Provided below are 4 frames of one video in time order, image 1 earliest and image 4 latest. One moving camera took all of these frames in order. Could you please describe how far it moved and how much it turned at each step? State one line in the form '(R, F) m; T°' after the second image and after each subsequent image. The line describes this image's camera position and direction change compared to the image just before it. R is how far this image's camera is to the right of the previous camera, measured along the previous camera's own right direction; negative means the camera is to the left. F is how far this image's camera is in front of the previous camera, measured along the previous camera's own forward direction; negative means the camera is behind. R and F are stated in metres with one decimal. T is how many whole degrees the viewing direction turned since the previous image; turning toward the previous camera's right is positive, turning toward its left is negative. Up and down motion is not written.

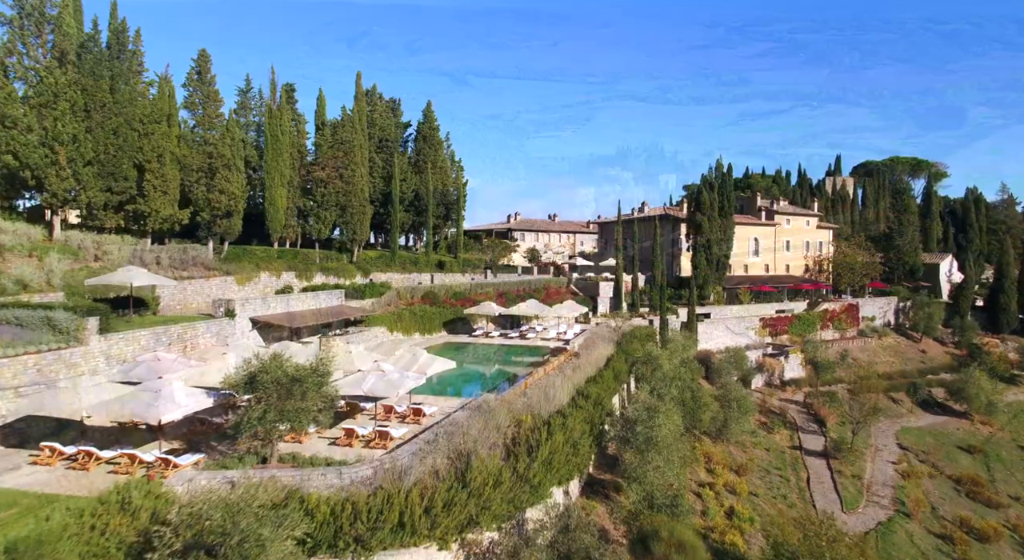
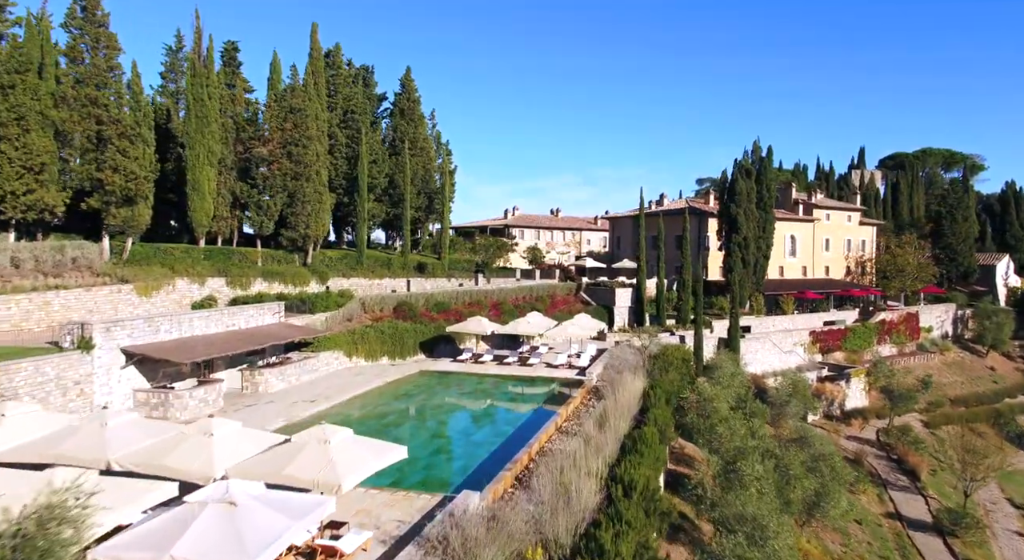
(0.0, +8.4) m; 0°
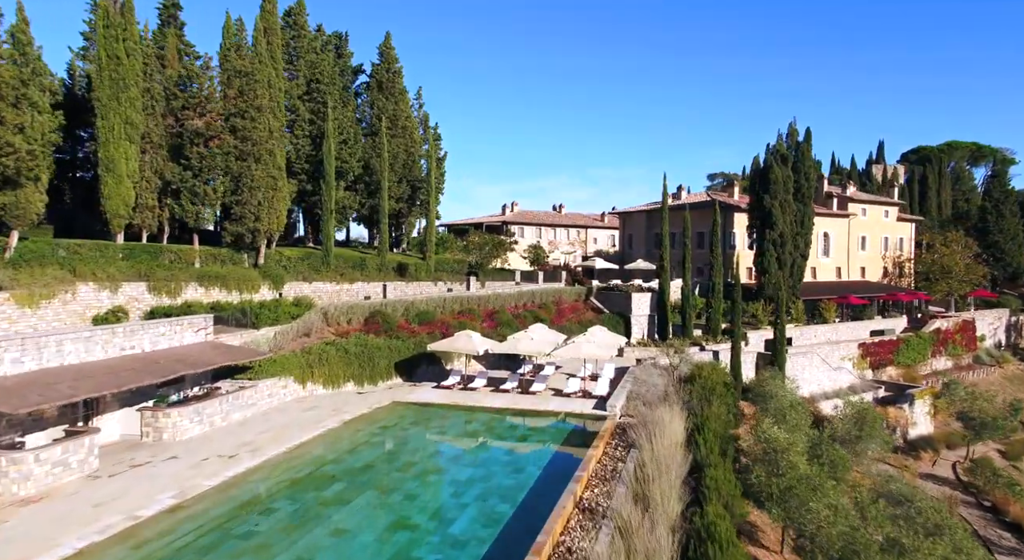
(0.0, +5.8) m; 0°
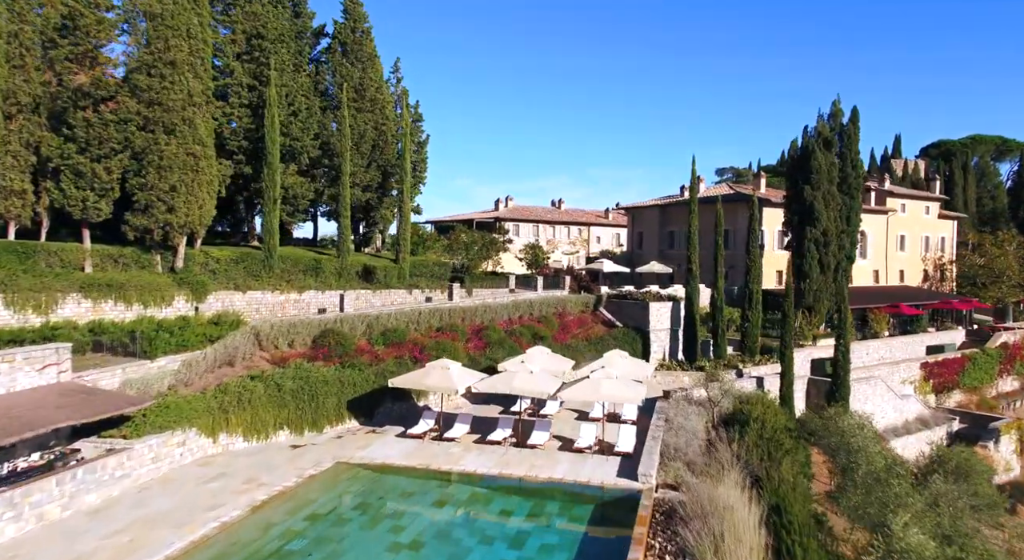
(+0.1, +5.8) m; 0°
